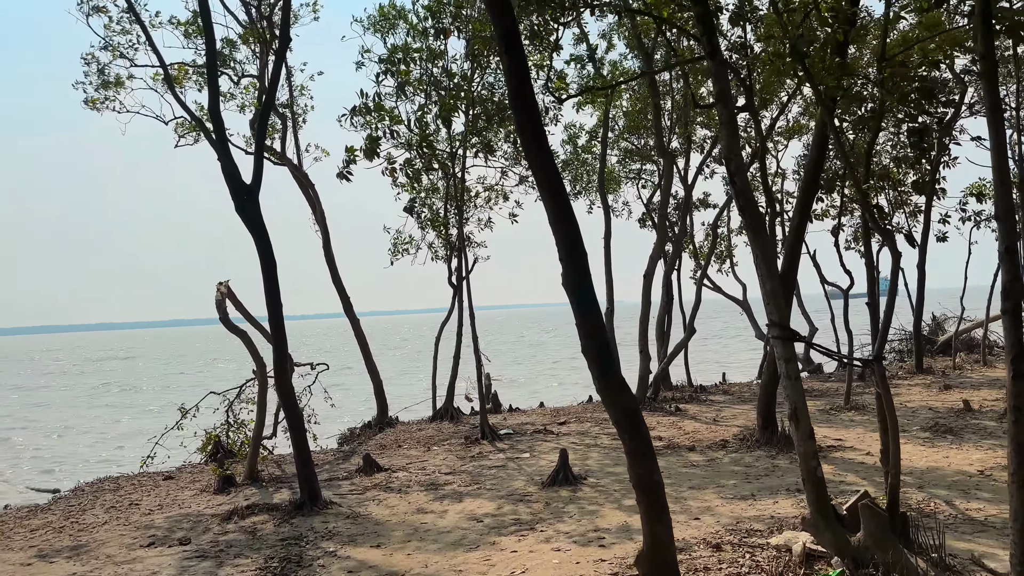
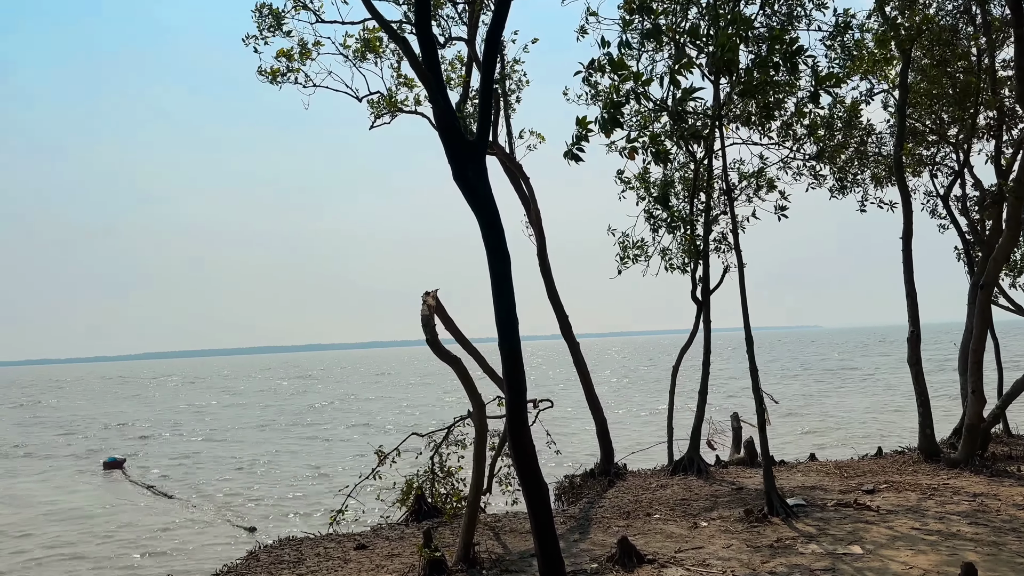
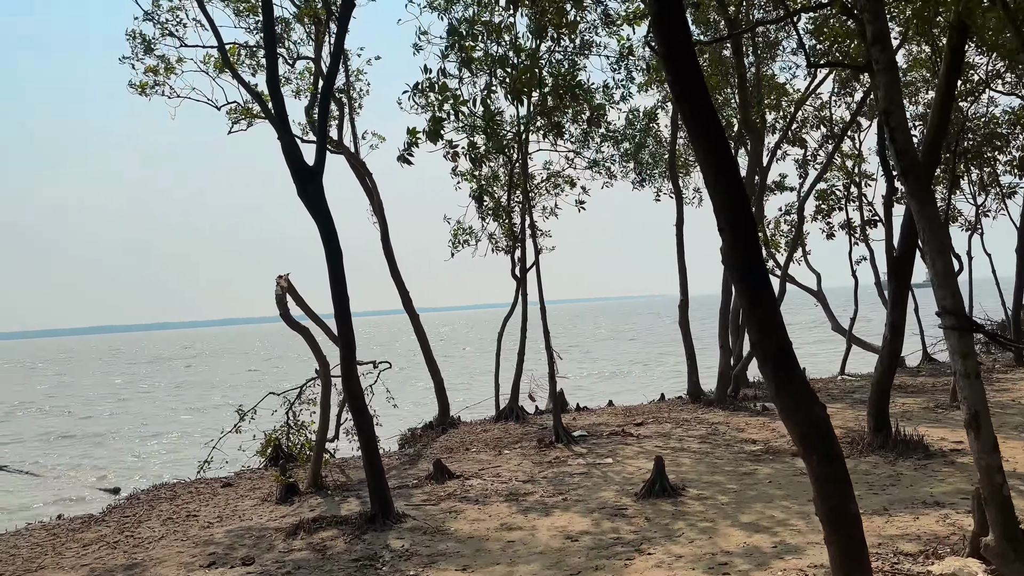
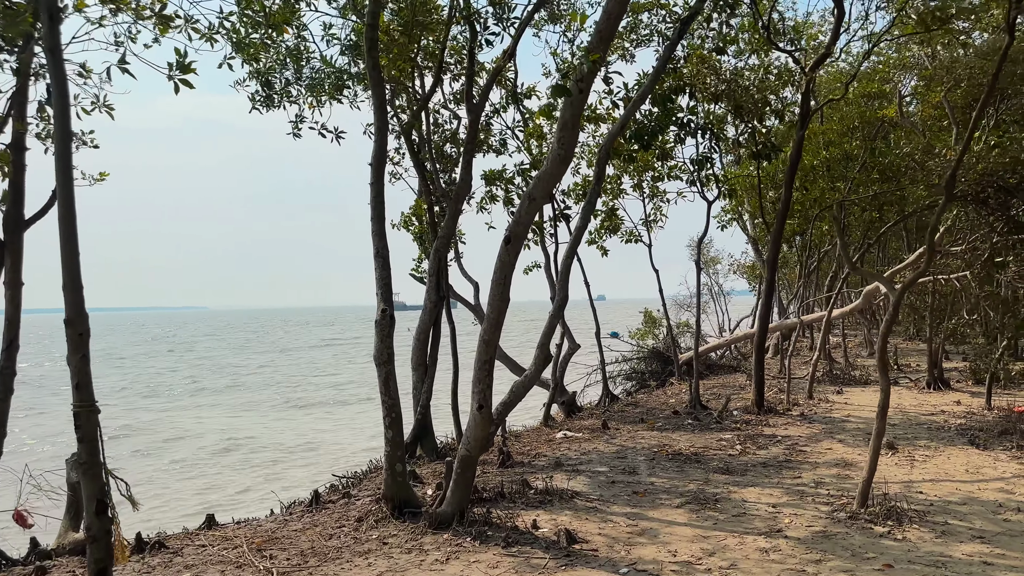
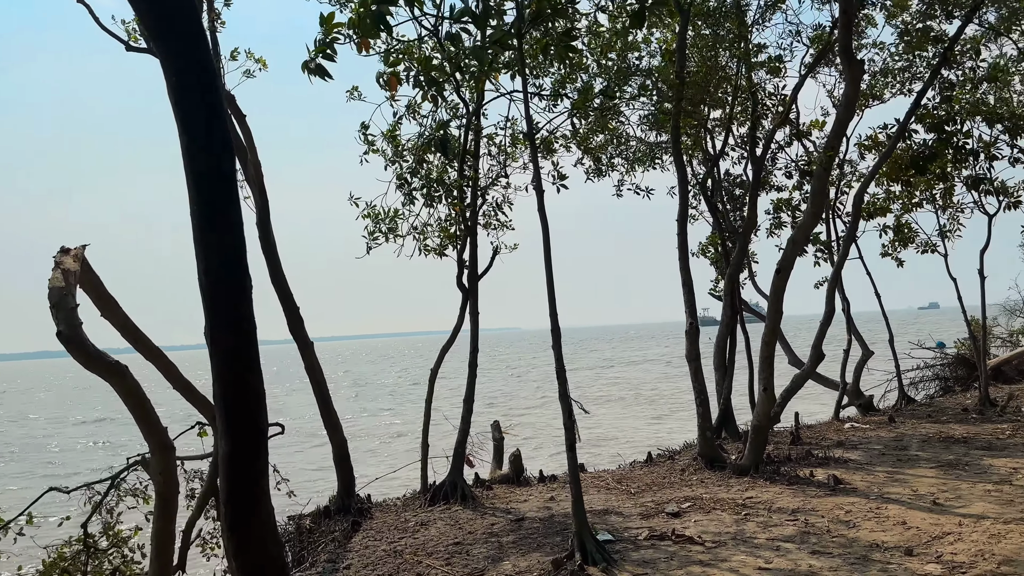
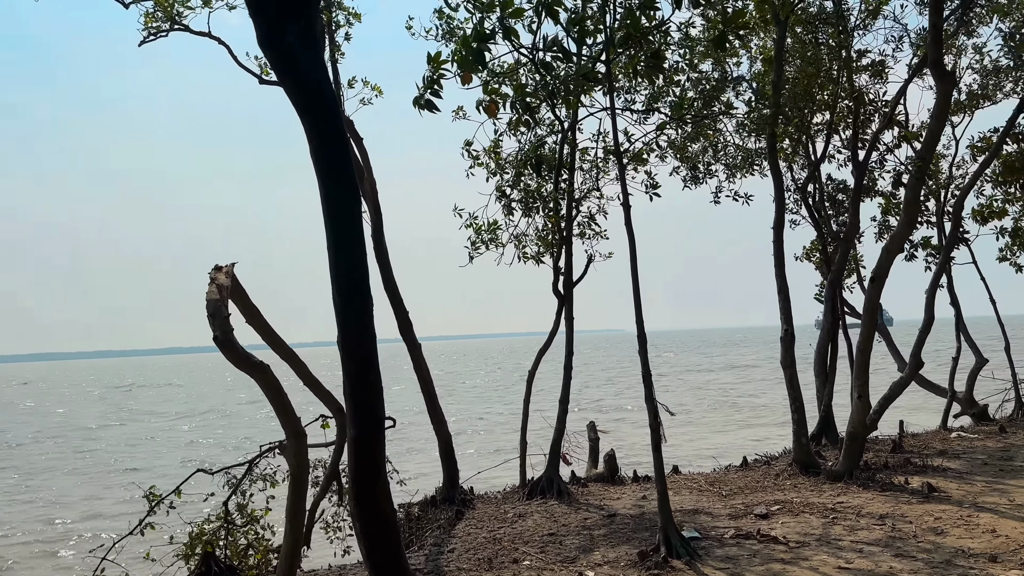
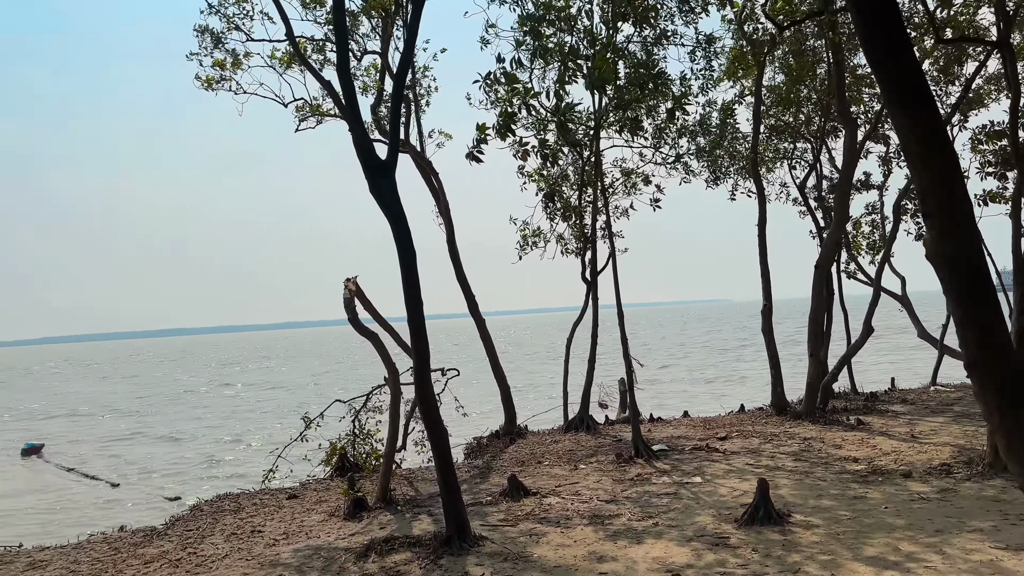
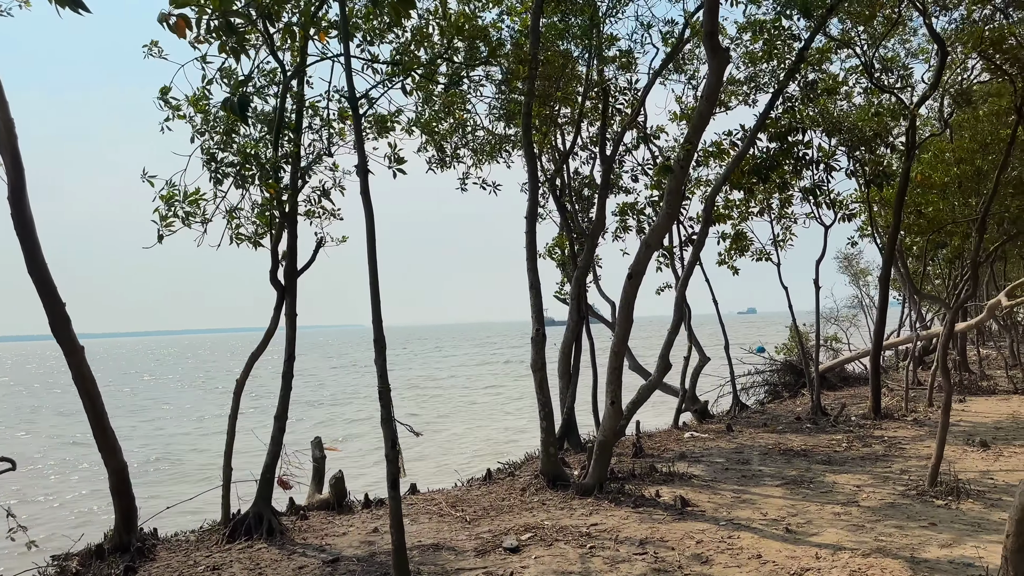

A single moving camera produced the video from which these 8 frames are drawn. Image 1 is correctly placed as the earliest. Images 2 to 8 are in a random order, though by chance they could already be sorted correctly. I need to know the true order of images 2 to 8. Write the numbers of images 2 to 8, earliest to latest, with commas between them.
3, 7, 2, 6, 5, 8, 4
